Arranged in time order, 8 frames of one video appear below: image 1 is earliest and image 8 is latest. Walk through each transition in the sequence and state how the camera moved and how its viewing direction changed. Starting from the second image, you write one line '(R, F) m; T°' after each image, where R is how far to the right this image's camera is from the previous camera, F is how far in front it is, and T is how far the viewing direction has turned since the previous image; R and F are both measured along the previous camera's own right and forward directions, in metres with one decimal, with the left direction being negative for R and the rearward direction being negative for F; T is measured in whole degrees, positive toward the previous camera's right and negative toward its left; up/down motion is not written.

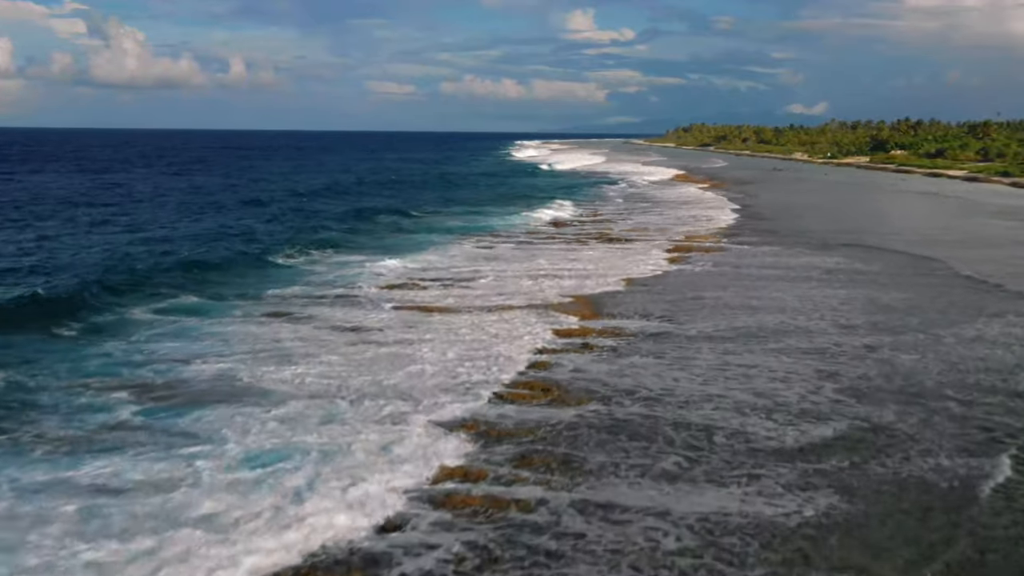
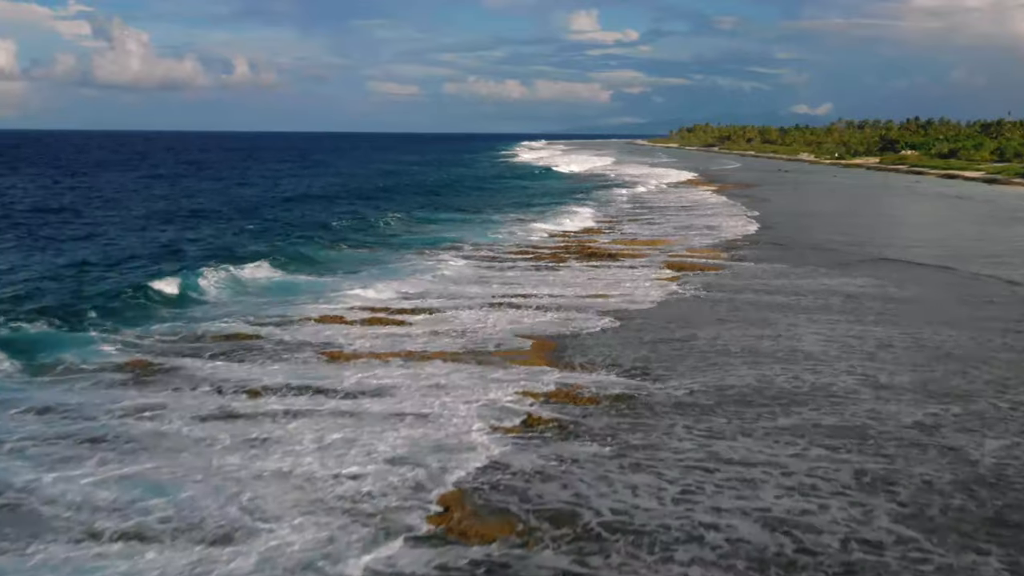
(+1.1, +5.0) m; 0°
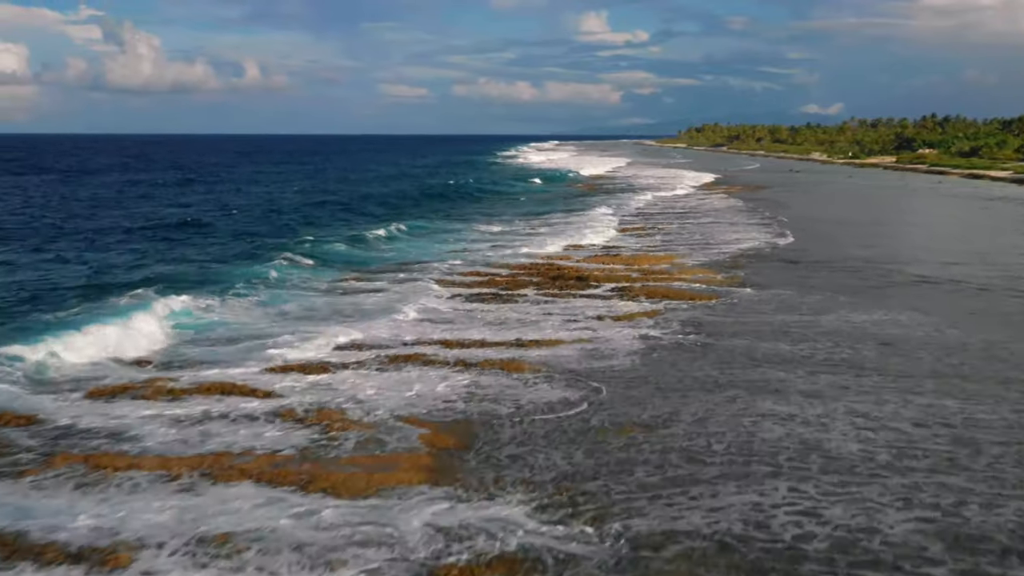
(+1.4, +5.6) m; -1°
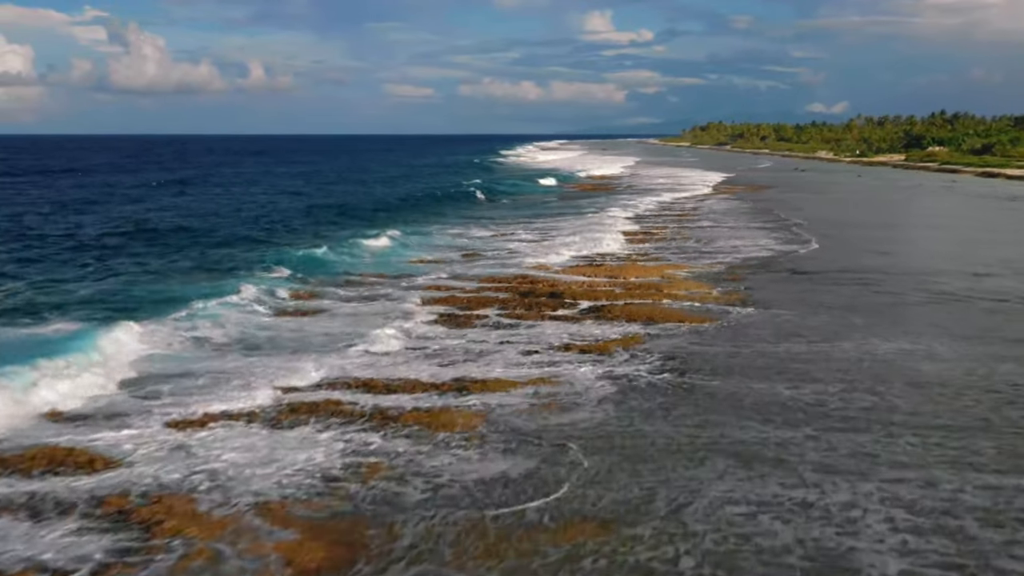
(+0.8, +3.1) m; 0°
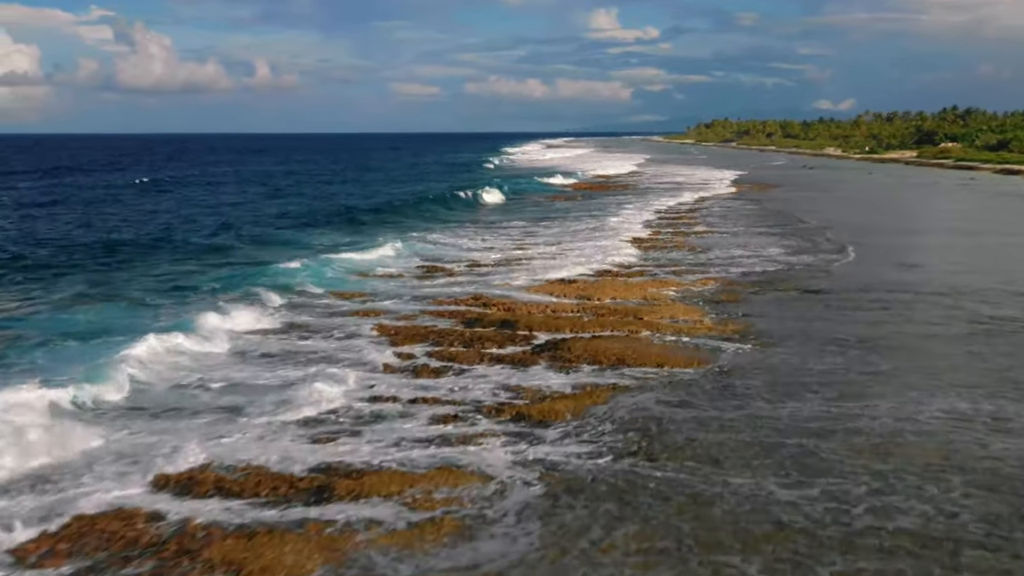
(+0.9, +3.8) m; 0°
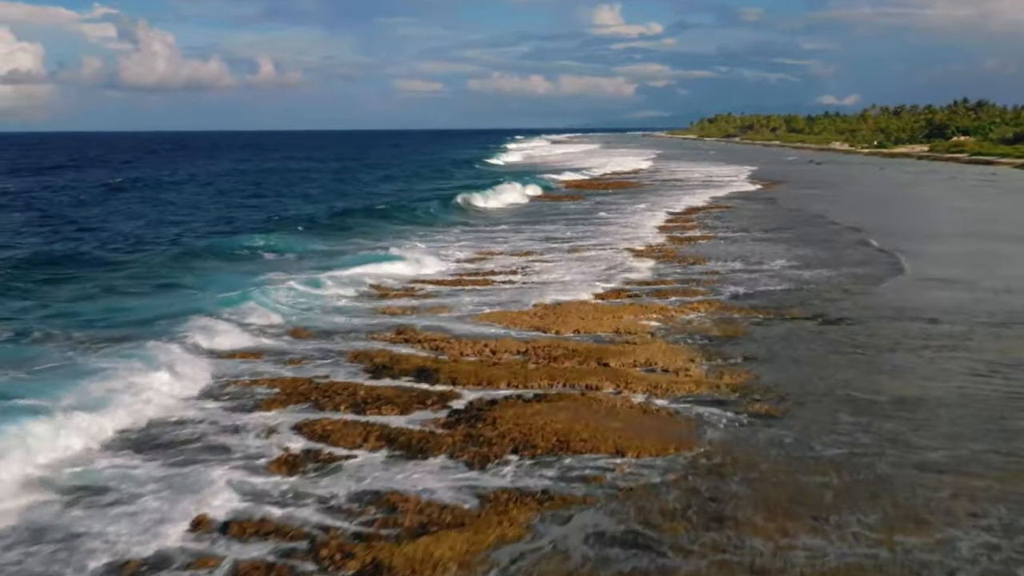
(+0.9, +4.0) m; 0°
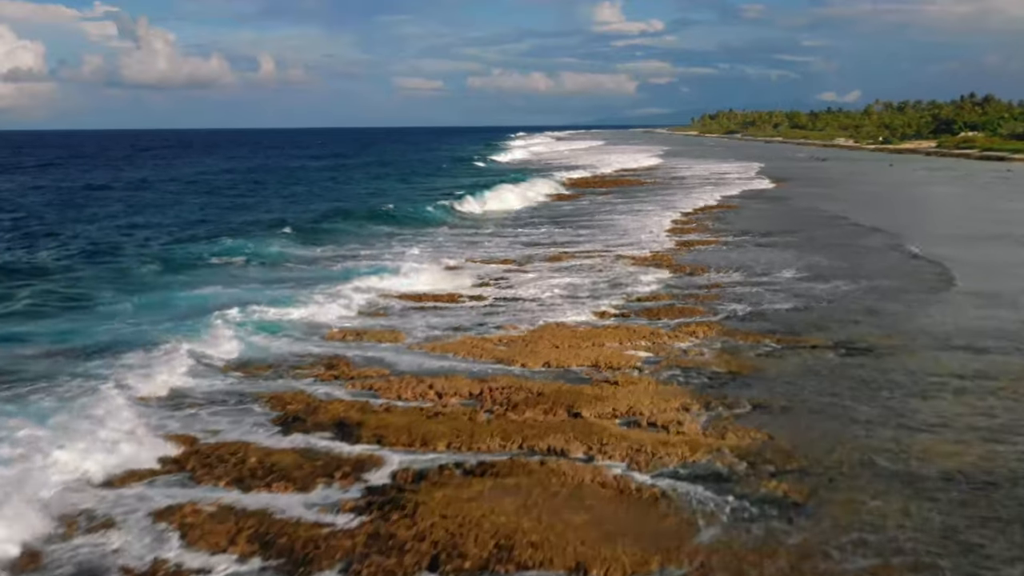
(+0.5, +2.5) m; 0°
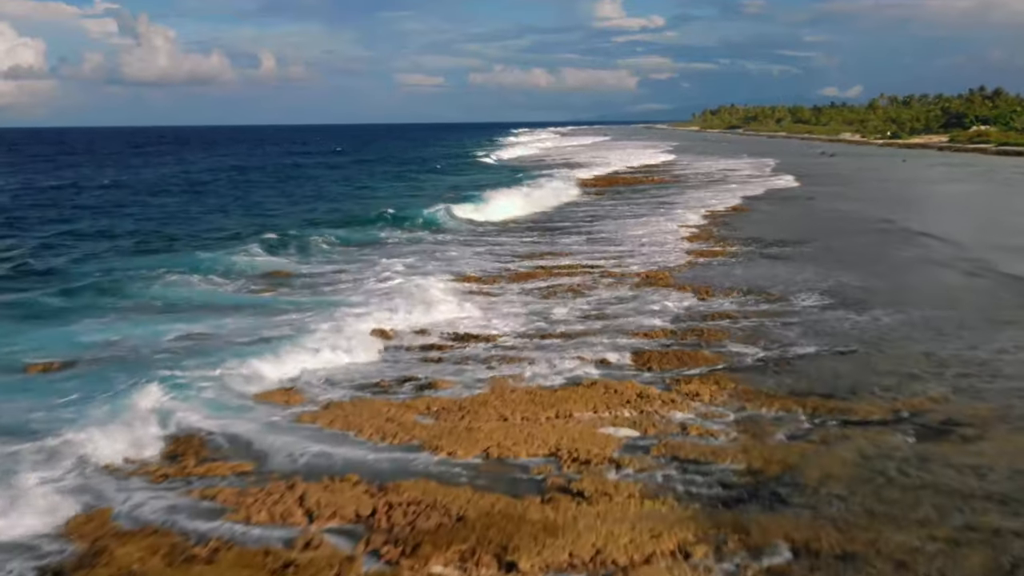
(+0.6, +3.6) m; 0°
